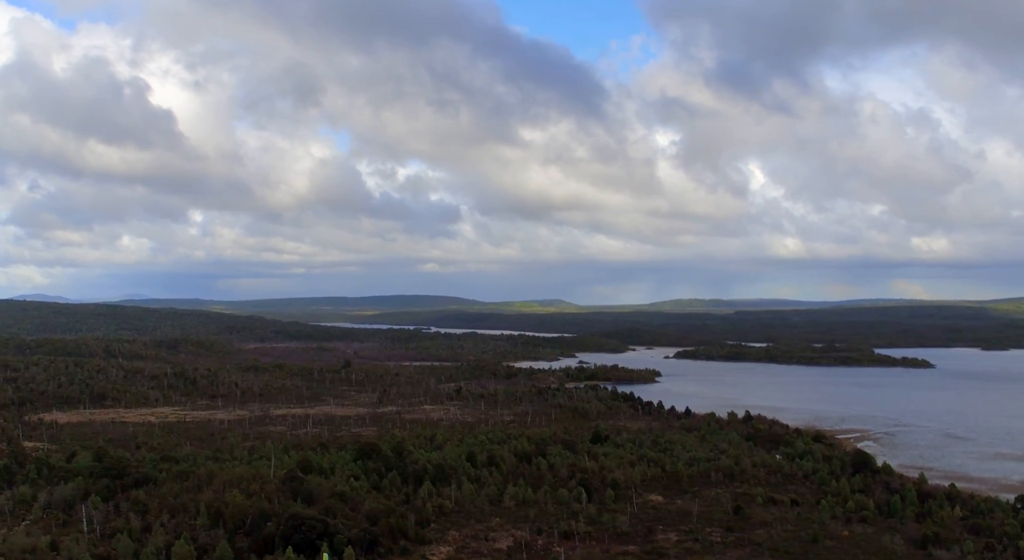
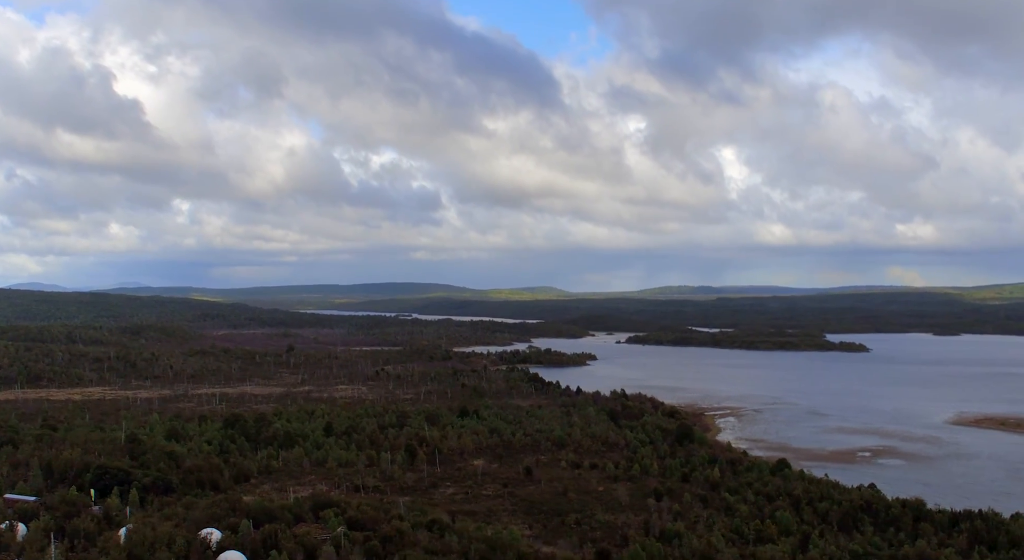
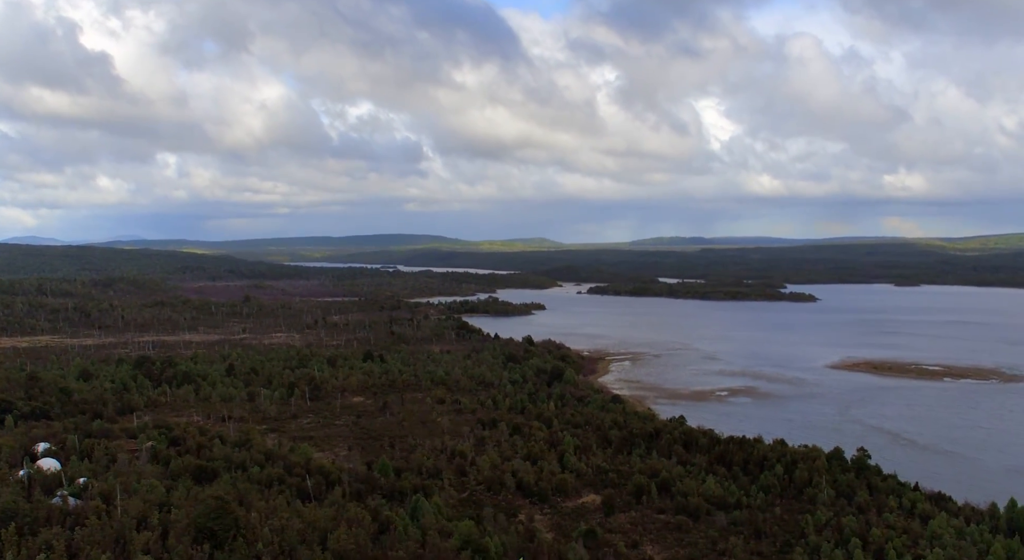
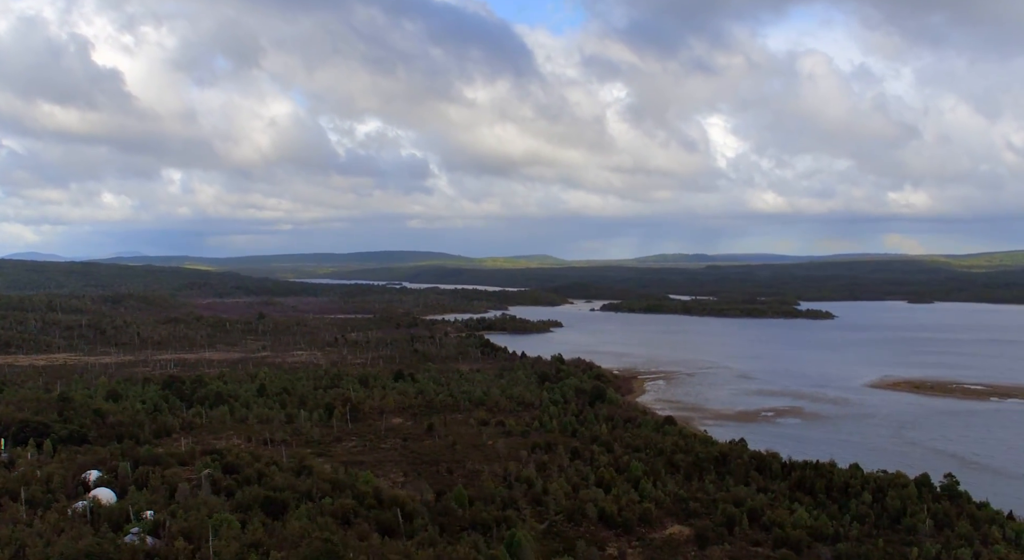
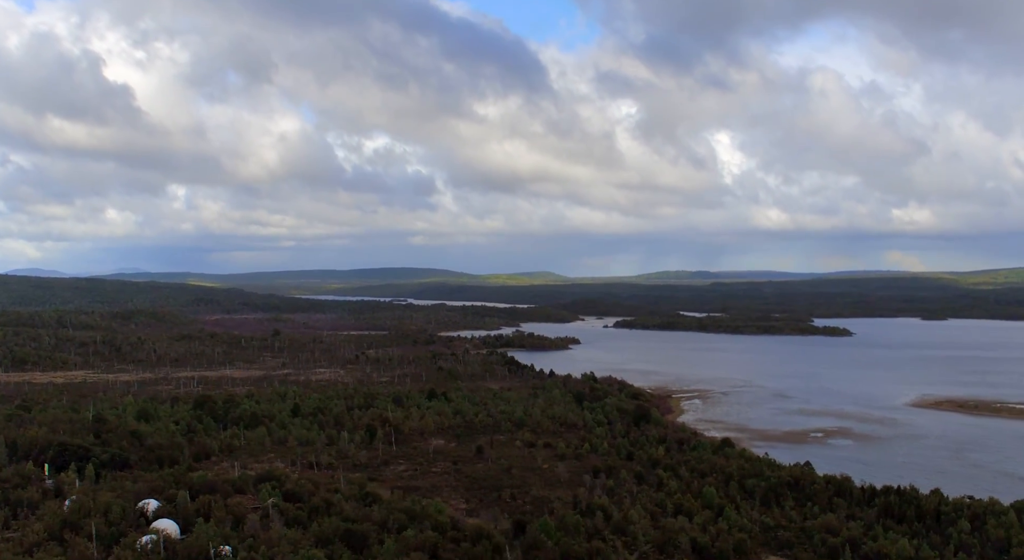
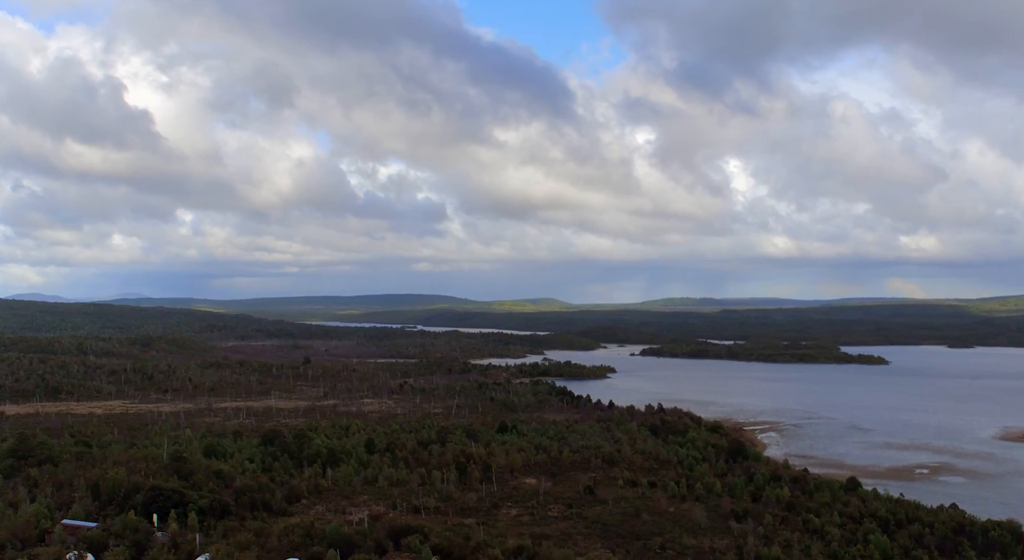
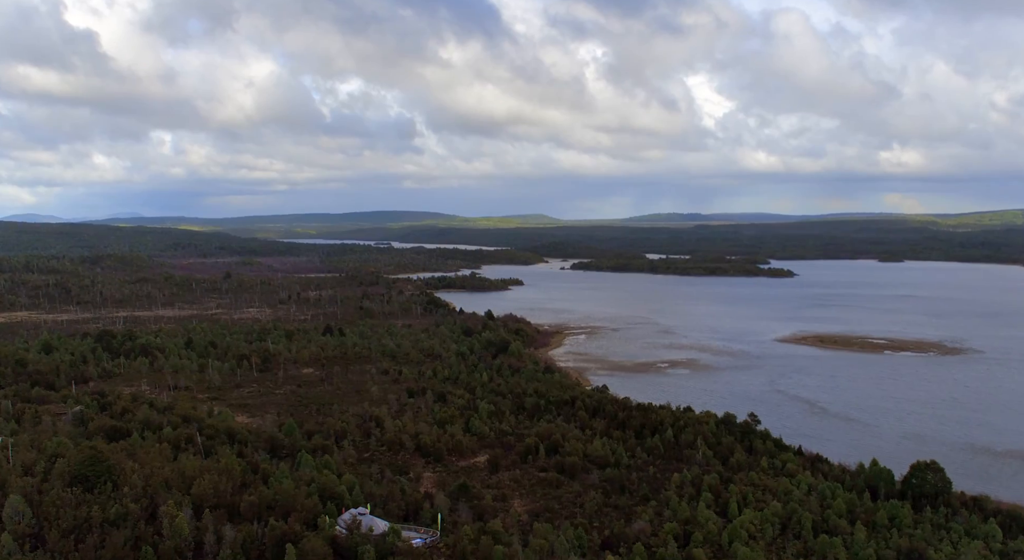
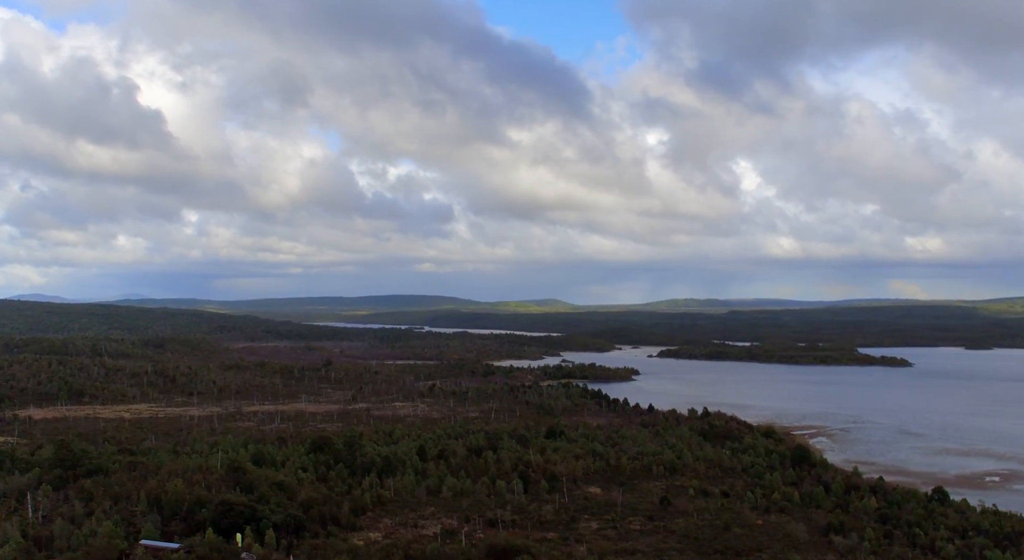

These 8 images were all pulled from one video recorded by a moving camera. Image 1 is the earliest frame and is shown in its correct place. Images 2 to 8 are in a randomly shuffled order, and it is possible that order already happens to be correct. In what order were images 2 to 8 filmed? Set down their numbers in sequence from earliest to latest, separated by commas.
8, 6, 2, 5, 4, 3, 7
